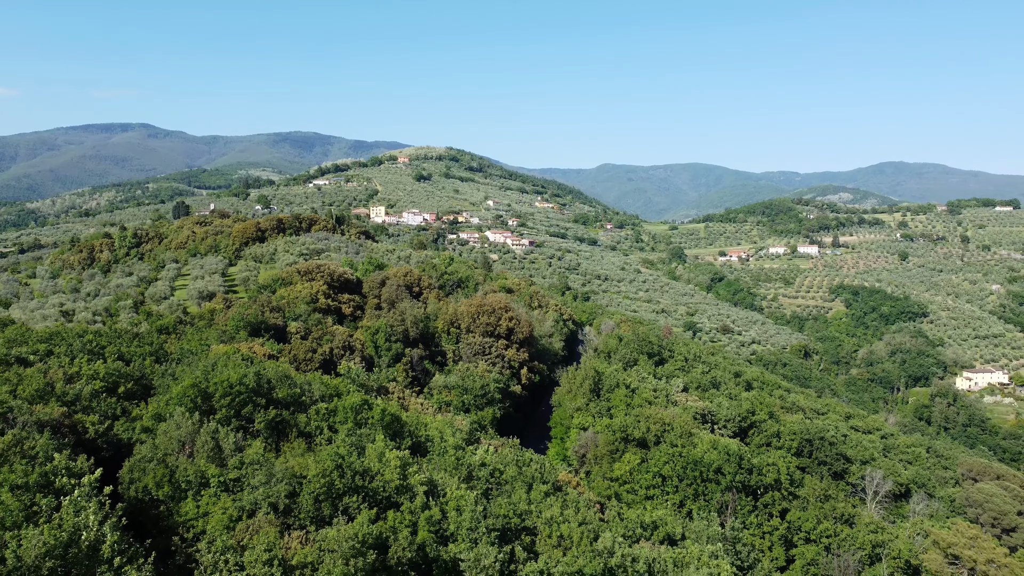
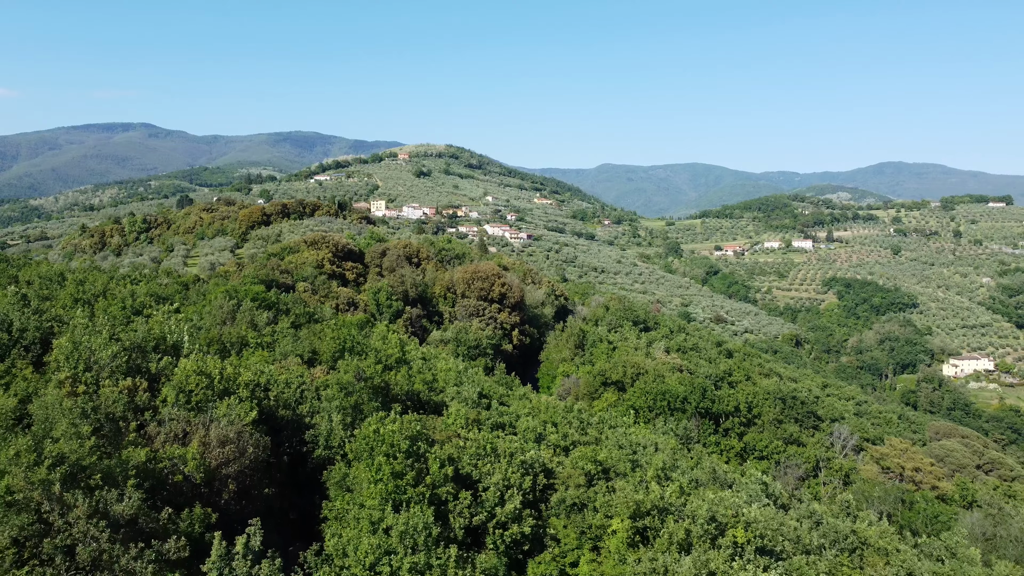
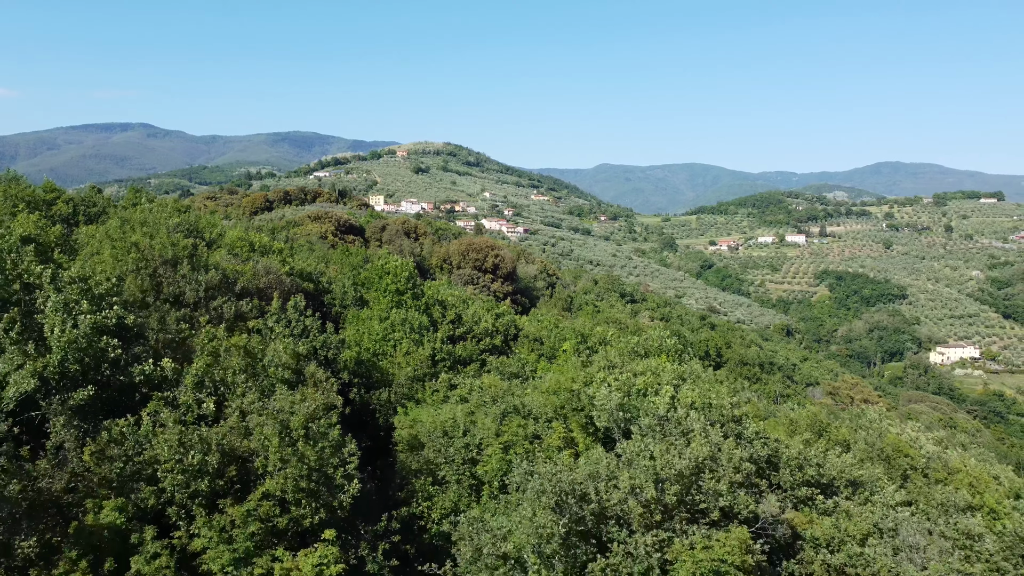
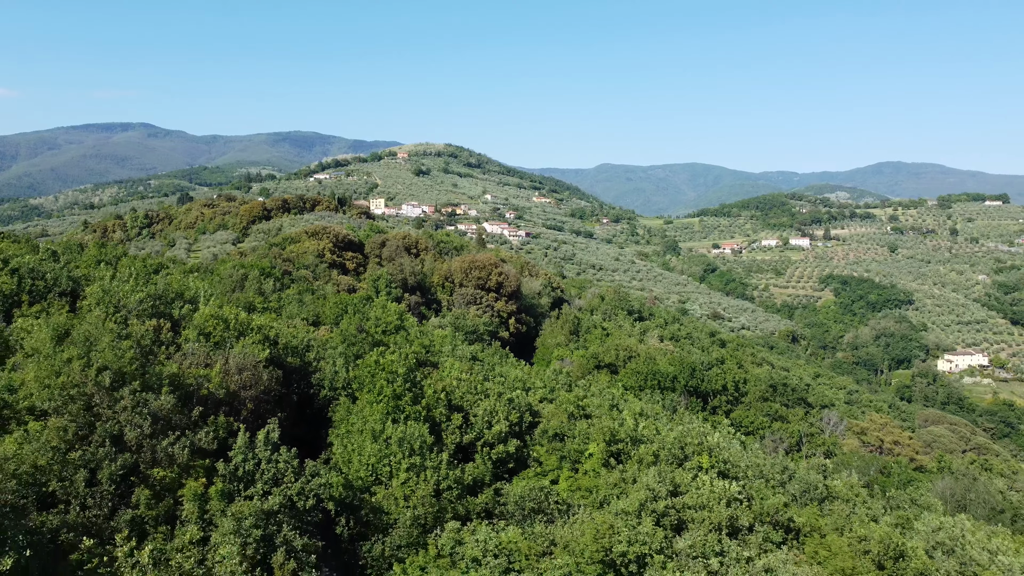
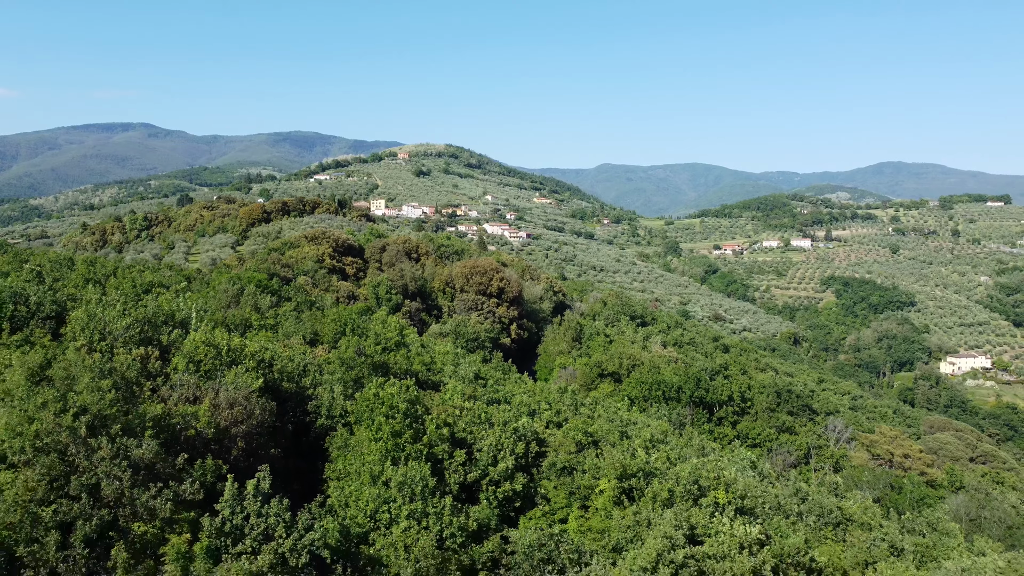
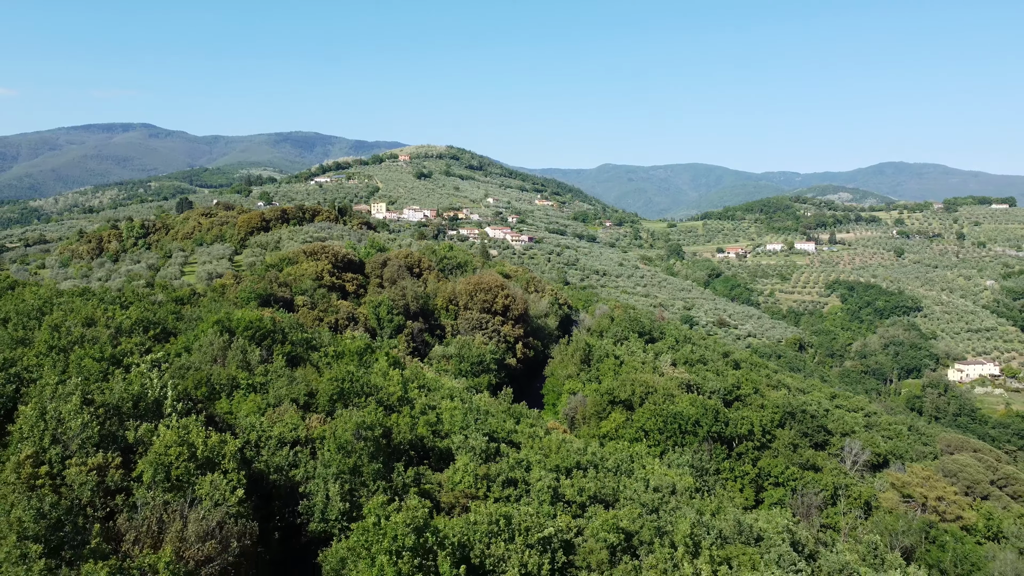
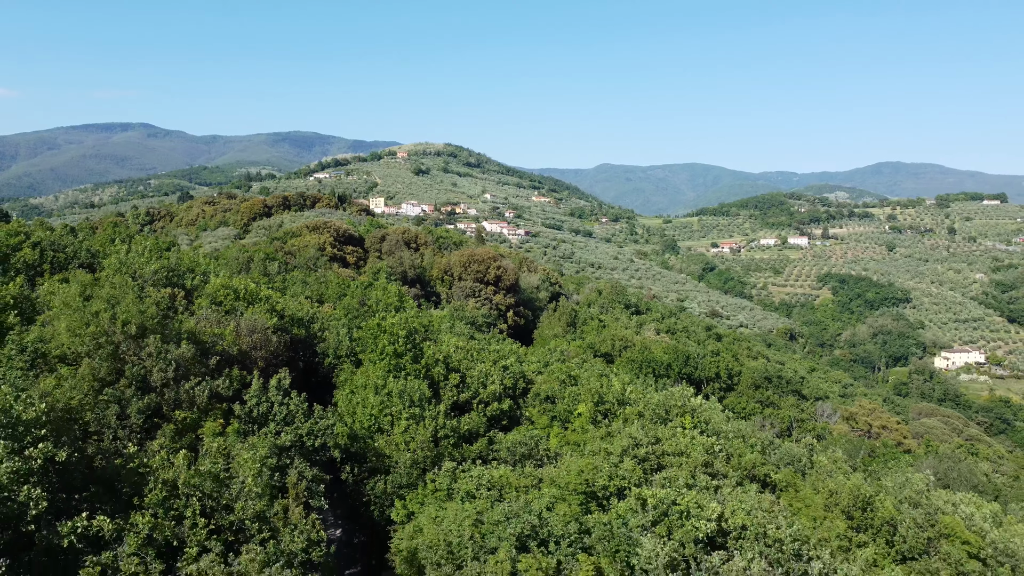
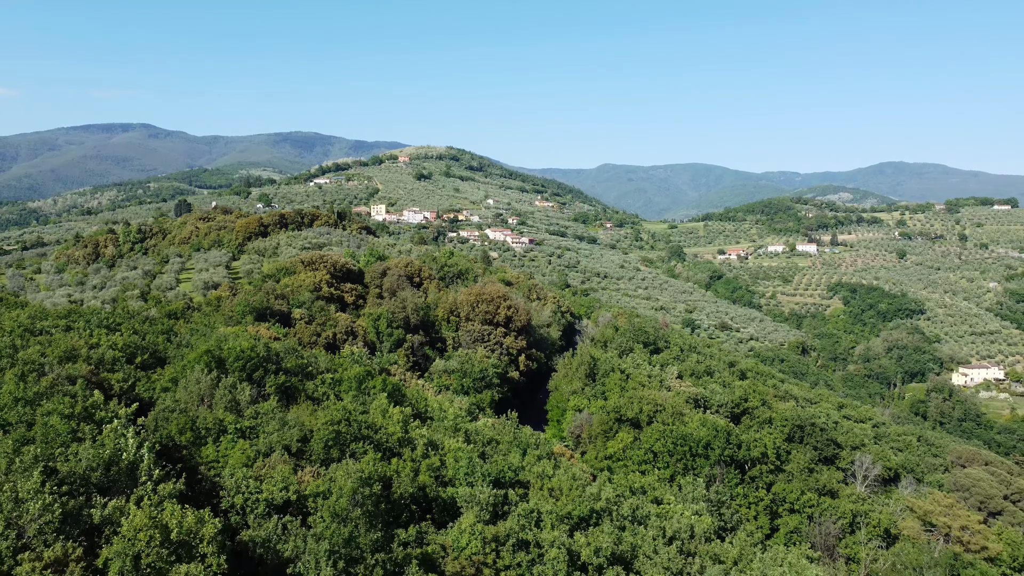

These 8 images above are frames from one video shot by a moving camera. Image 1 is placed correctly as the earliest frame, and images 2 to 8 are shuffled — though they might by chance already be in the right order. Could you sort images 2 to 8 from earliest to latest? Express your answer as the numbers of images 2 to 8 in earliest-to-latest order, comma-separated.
8, 6, 2, 5, 4, 7, 3
